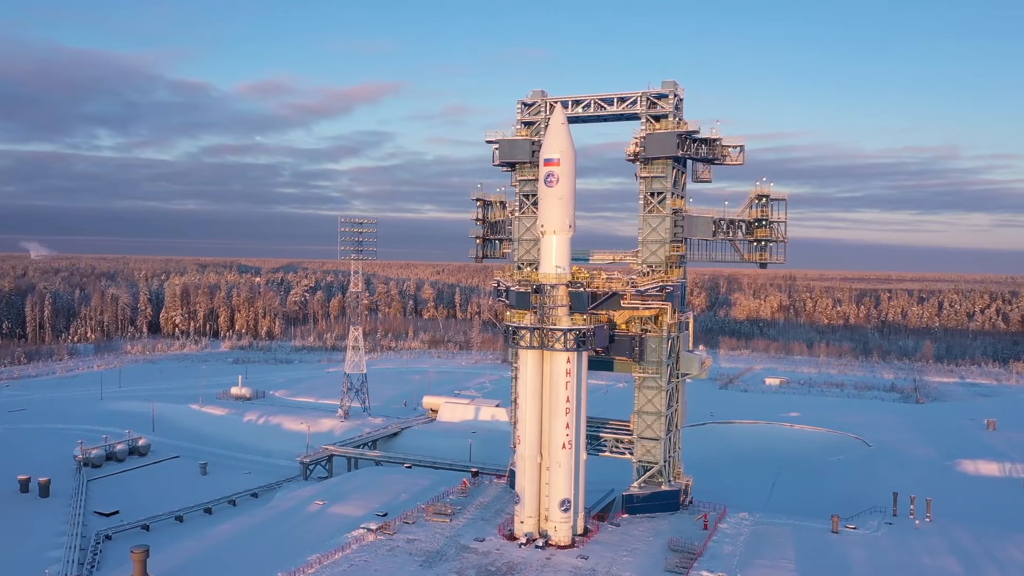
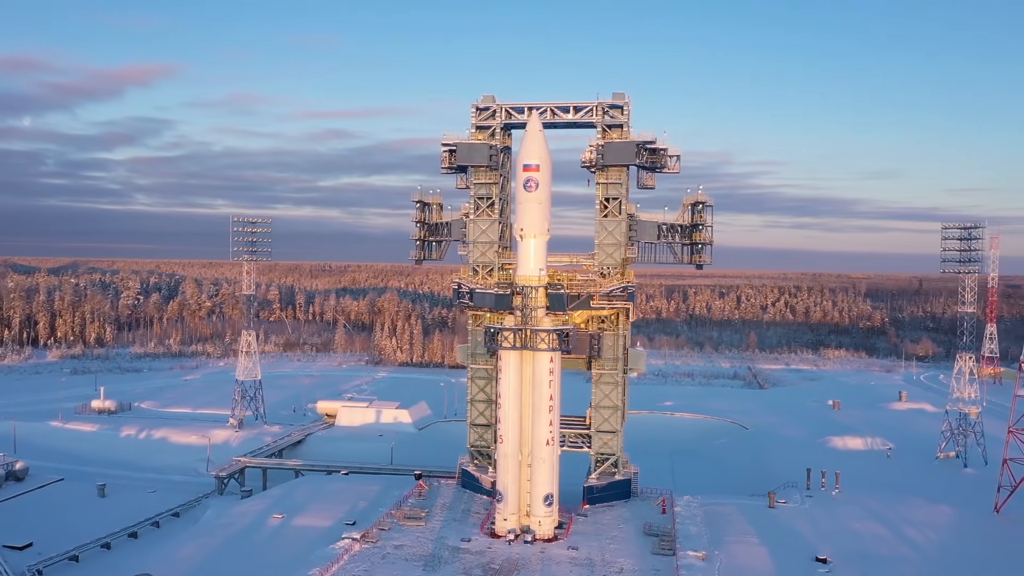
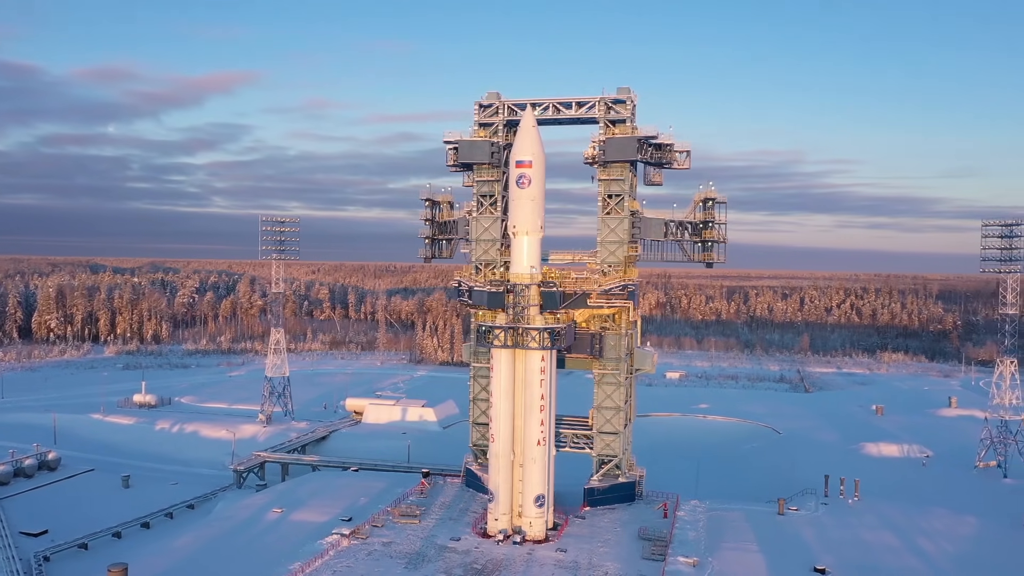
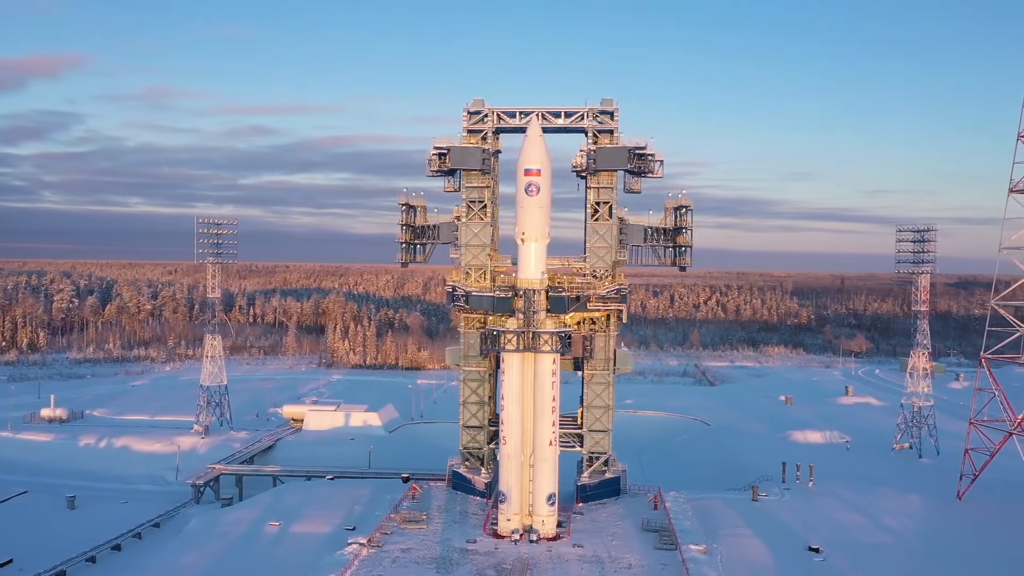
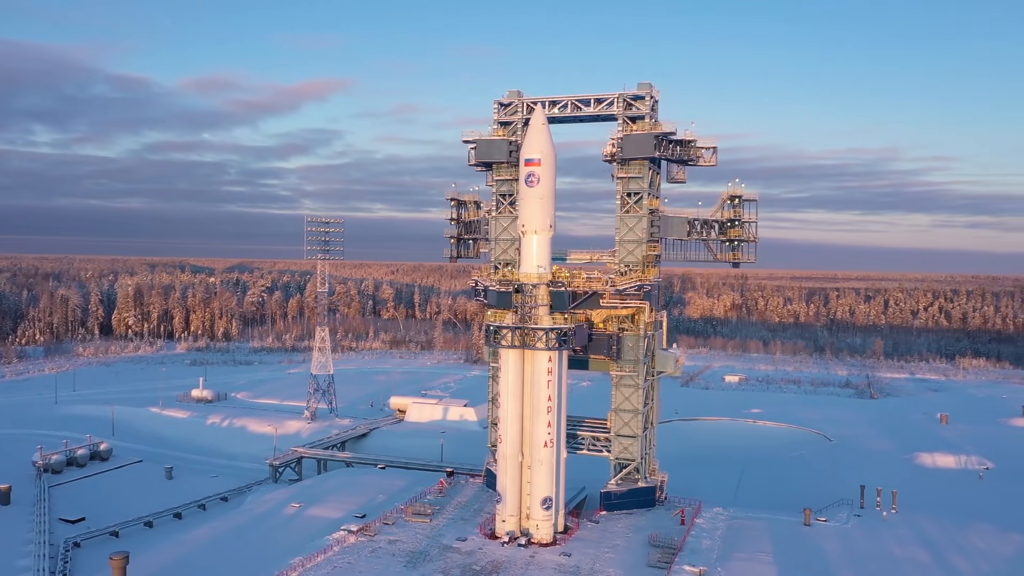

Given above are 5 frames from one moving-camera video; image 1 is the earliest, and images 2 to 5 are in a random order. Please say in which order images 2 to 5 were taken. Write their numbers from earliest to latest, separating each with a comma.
5, 3, 2, 4
